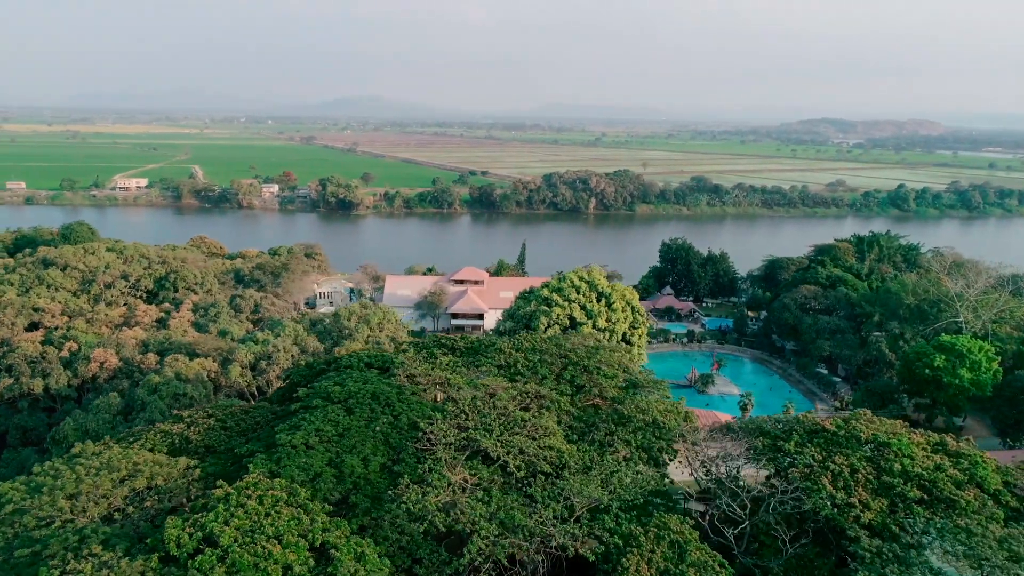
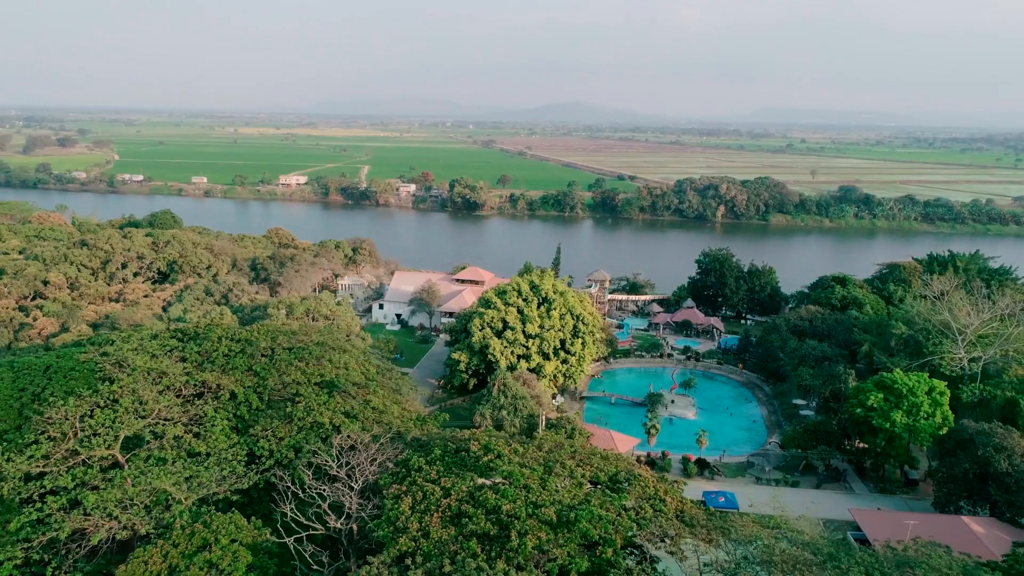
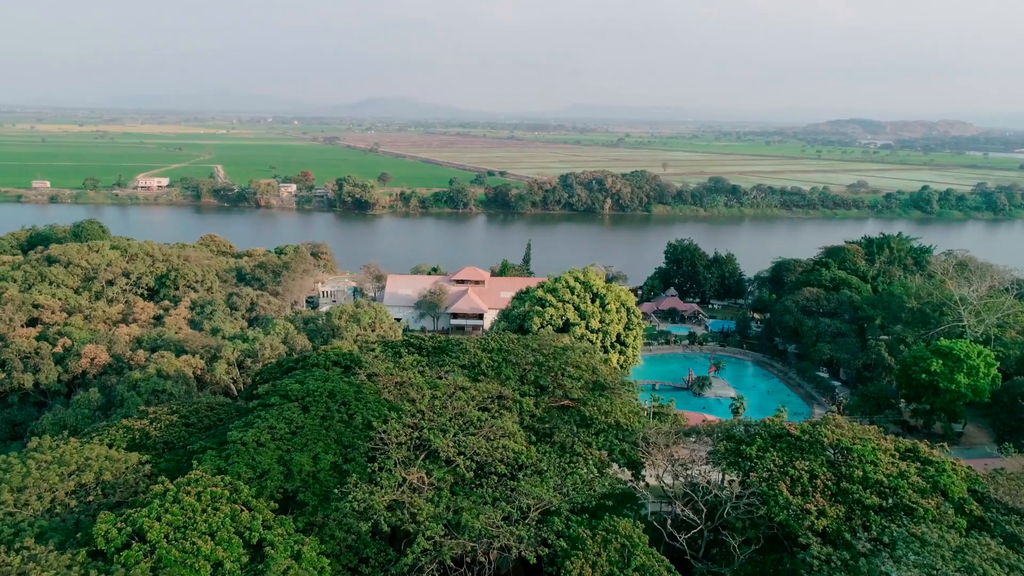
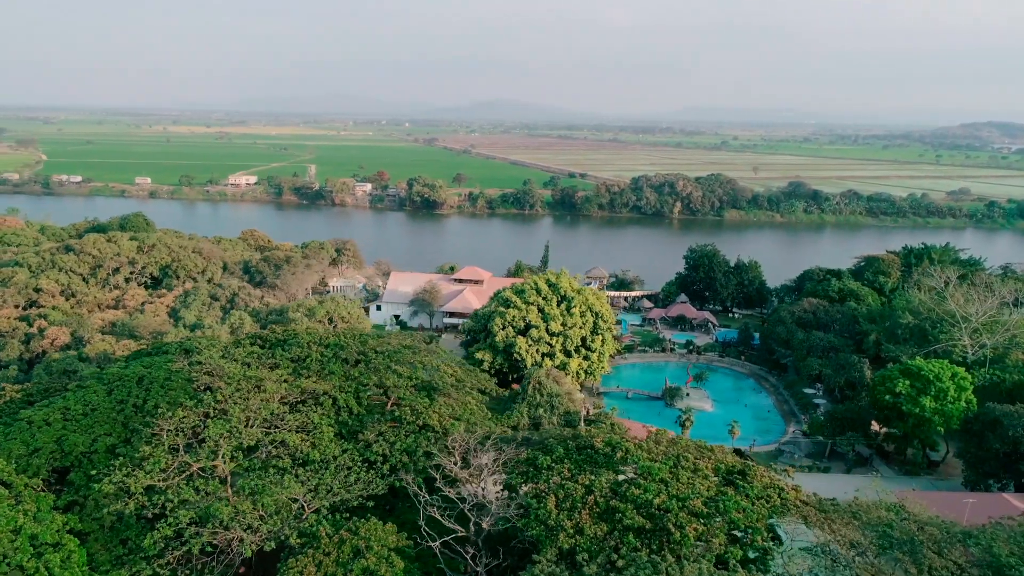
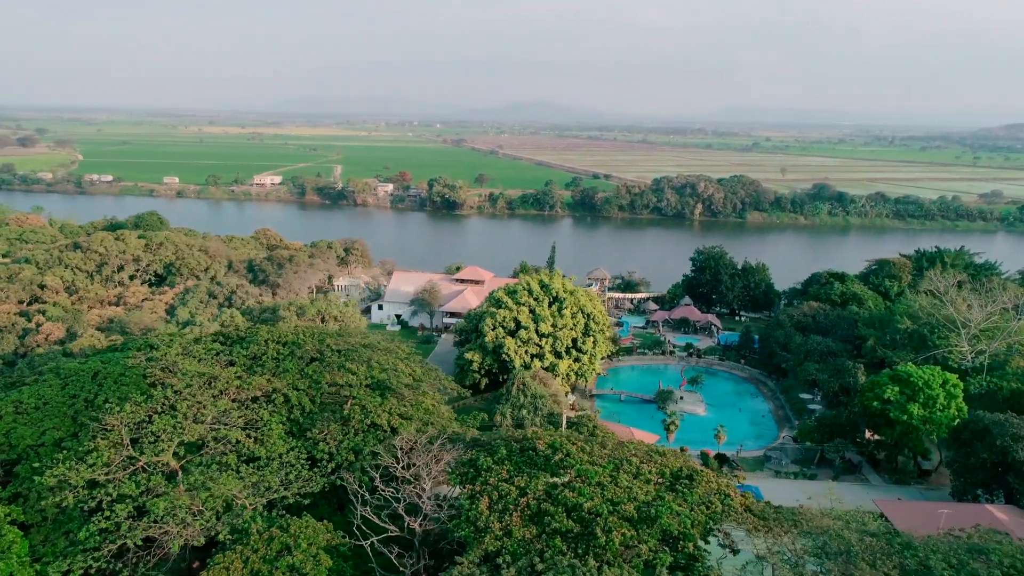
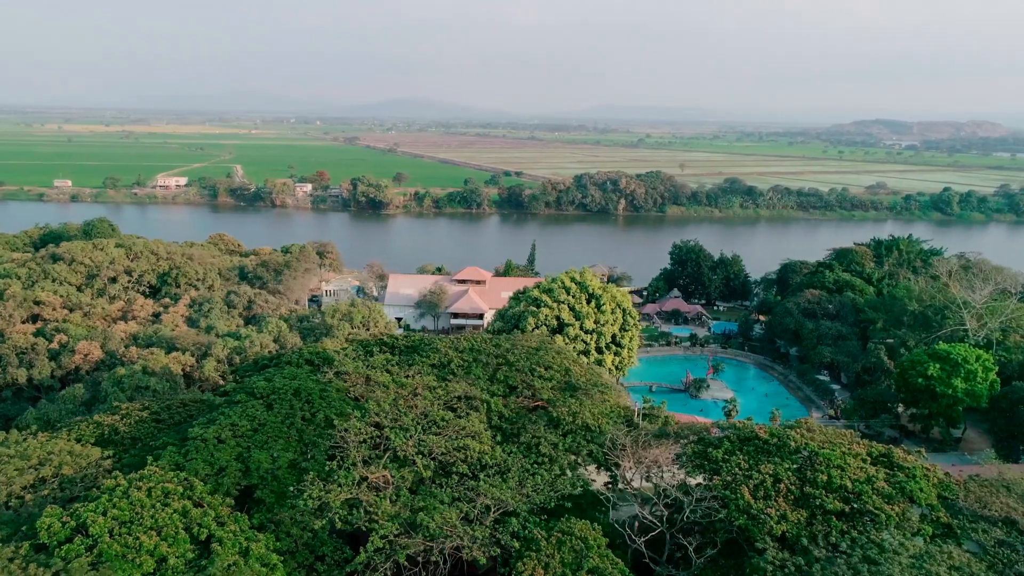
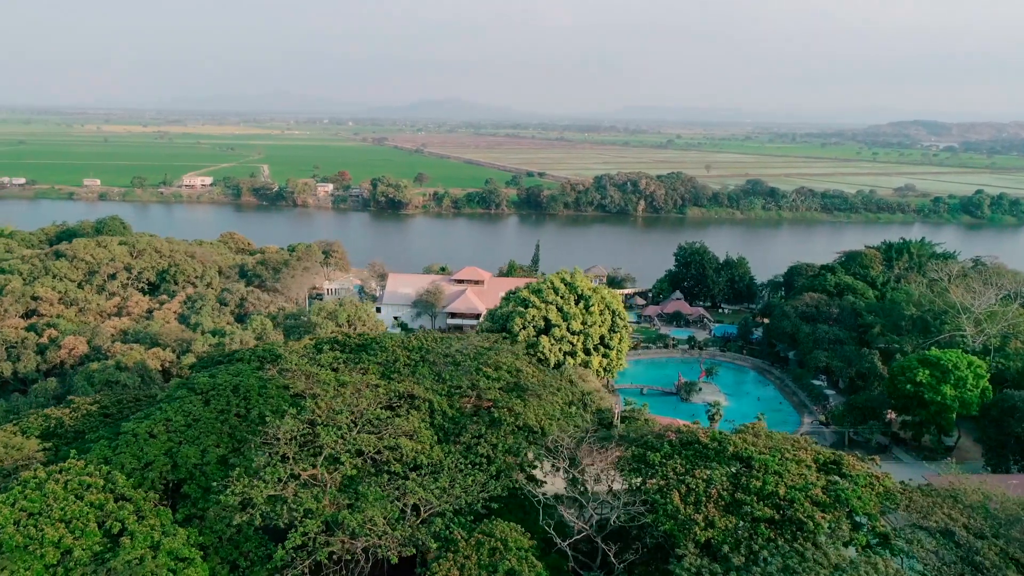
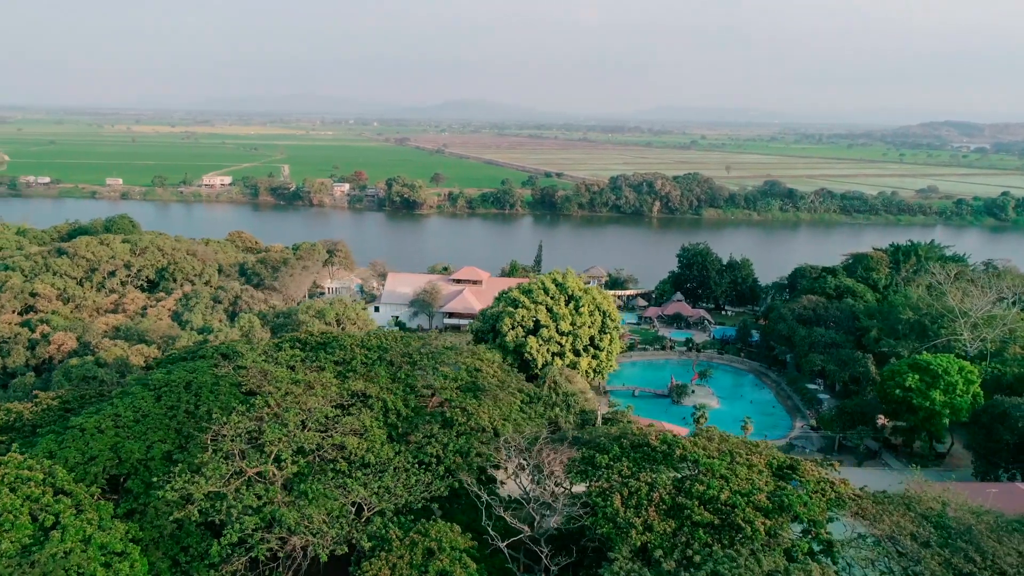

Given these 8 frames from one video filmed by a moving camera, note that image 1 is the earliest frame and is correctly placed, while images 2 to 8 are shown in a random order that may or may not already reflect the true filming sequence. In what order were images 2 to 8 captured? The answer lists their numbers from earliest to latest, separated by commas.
3, 6, 7, 8, 4, 5, 2
